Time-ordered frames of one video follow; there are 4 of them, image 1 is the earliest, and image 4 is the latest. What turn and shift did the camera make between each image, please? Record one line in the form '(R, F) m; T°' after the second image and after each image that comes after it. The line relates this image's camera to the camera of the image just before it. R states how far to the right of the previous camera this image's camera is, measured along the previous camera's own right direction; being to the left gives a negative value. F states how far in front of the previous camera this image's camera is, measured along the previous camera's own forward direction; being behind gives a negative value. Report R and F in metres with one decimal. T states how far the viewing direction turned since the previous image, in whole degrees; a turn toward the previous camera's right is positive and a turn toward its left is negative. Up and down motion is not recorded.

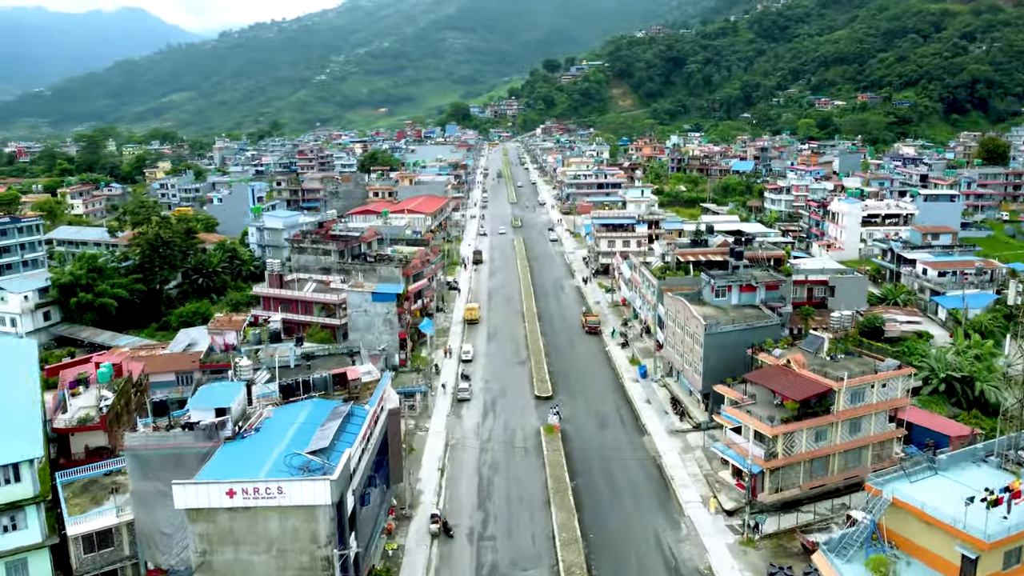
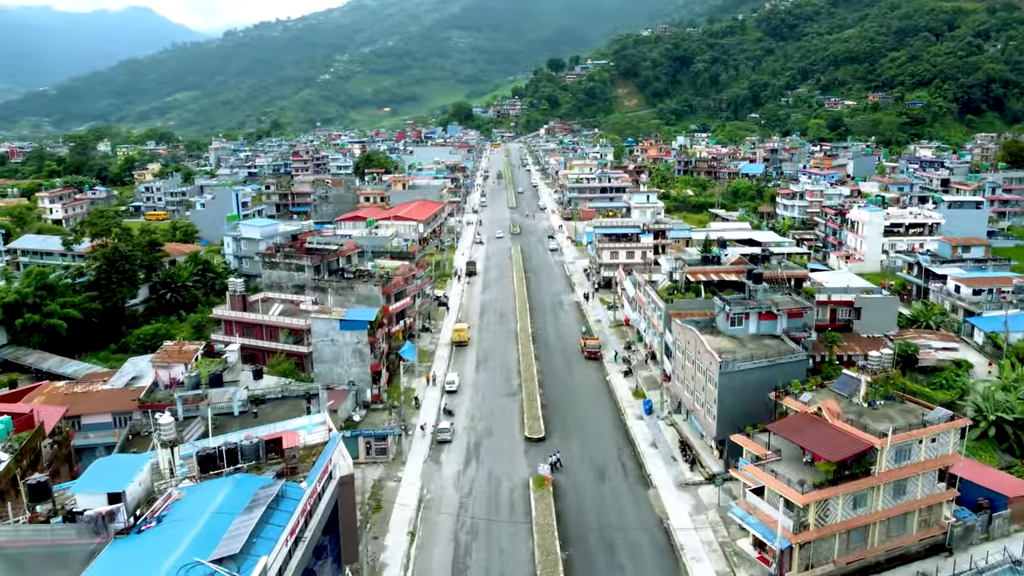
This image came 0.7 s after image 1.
(+0.8, +5.0) m; 0°
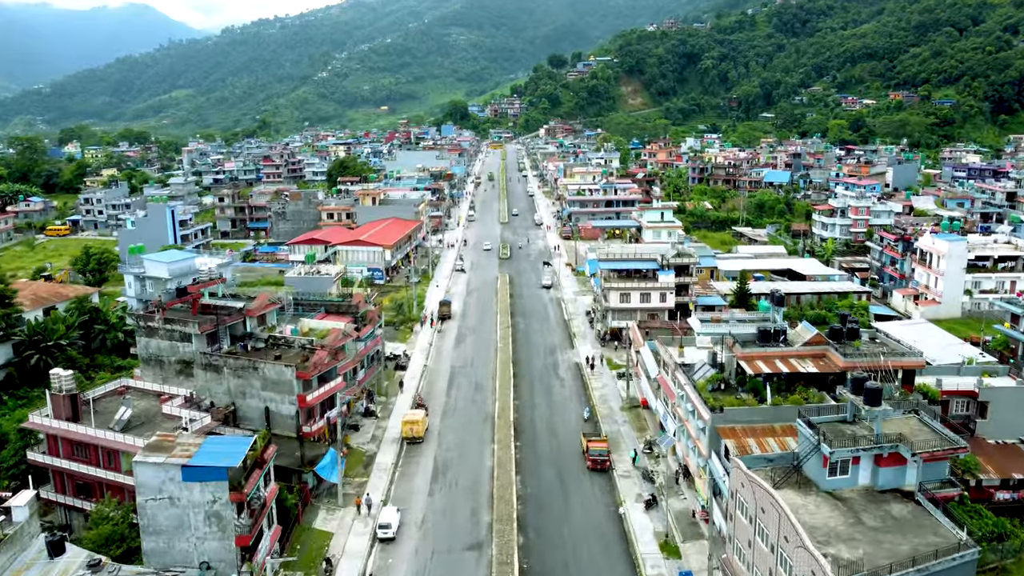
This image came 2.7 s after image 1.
(+1.3, +14.4) m; 0°
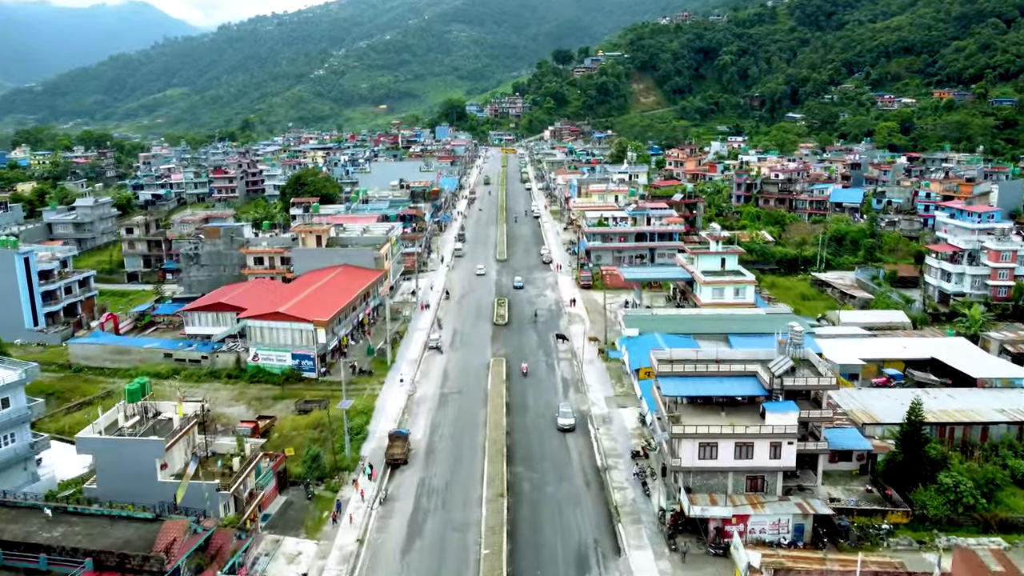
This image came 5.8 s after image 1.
(+0.2, +22.7) m; 0°
